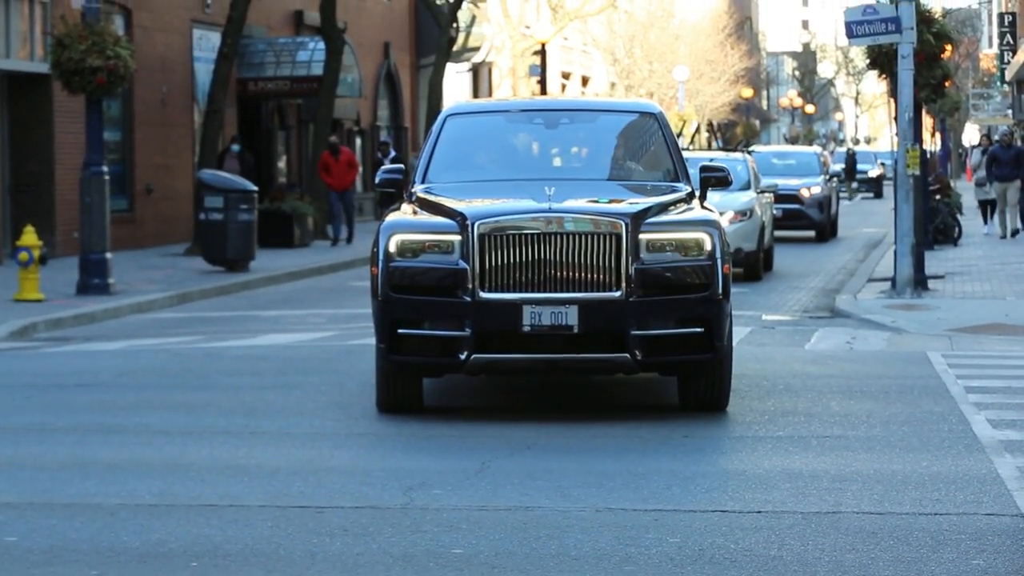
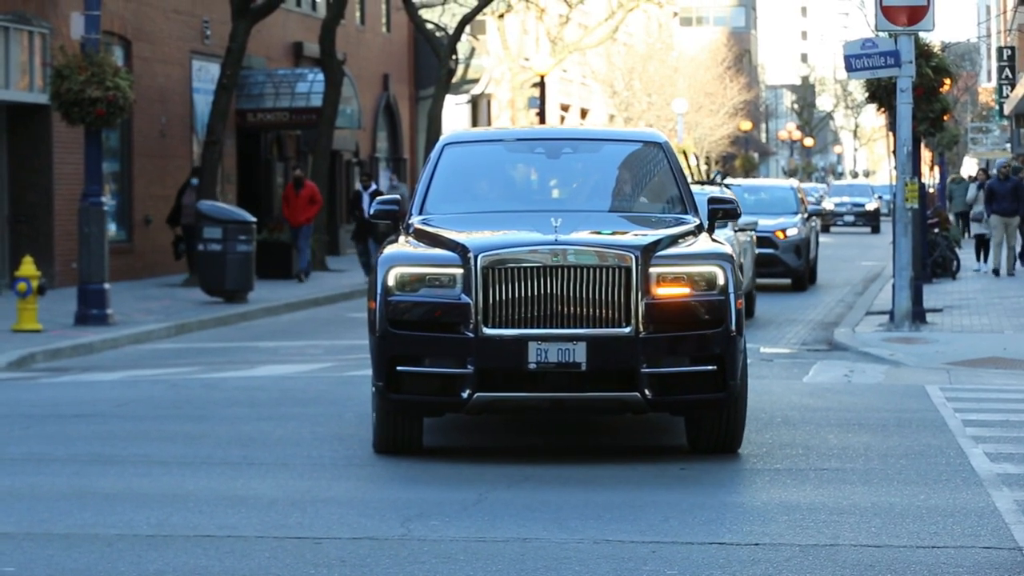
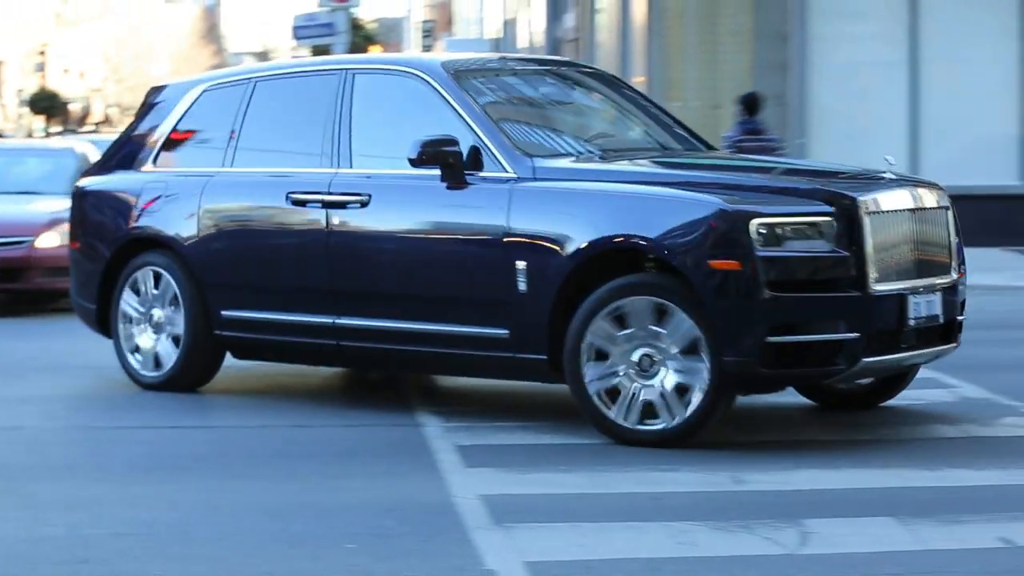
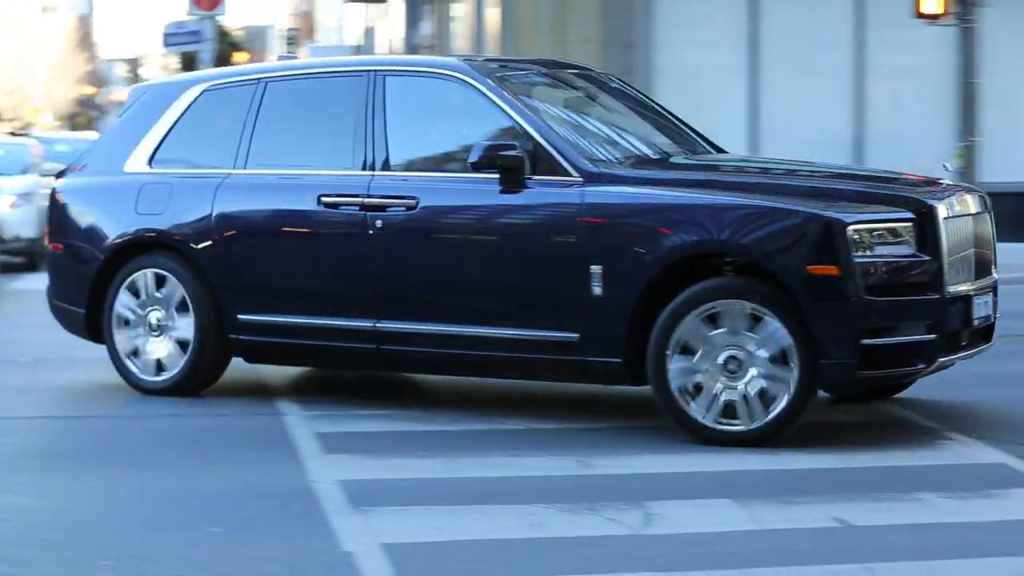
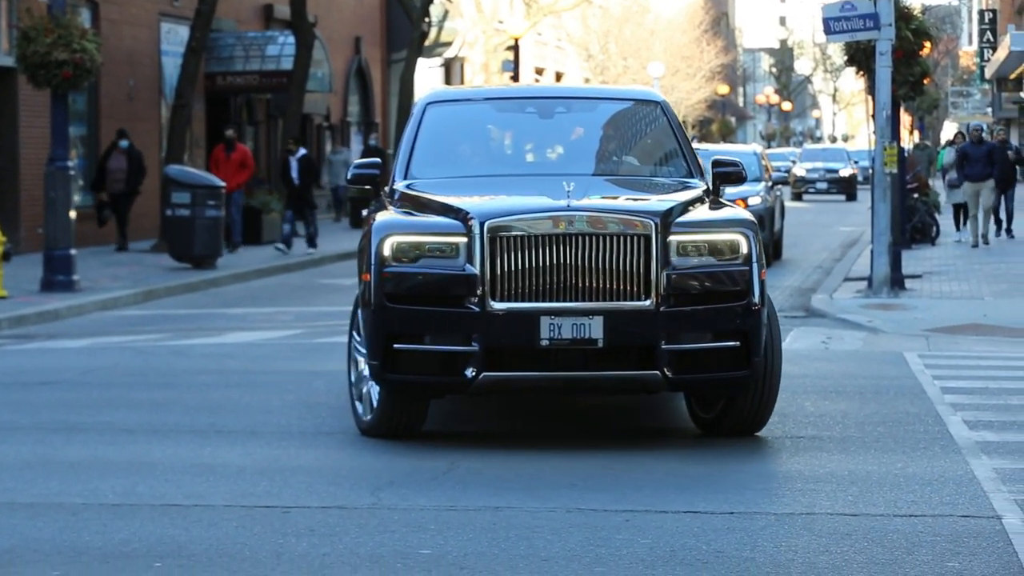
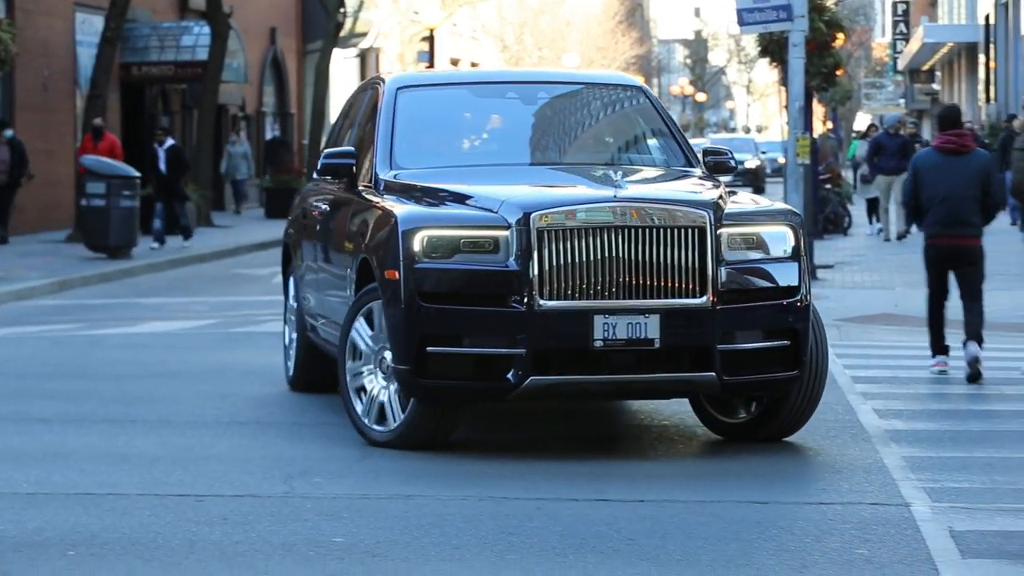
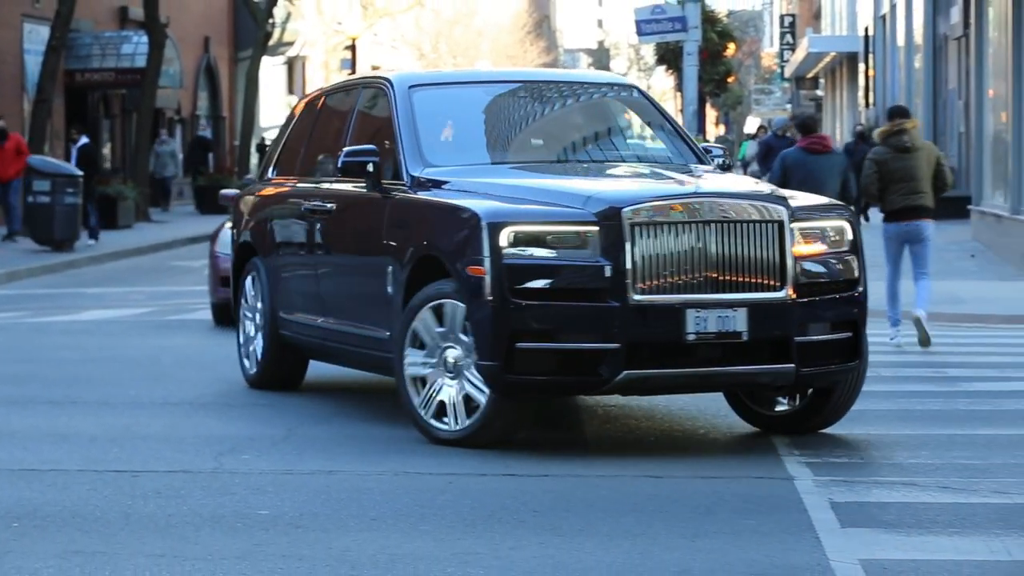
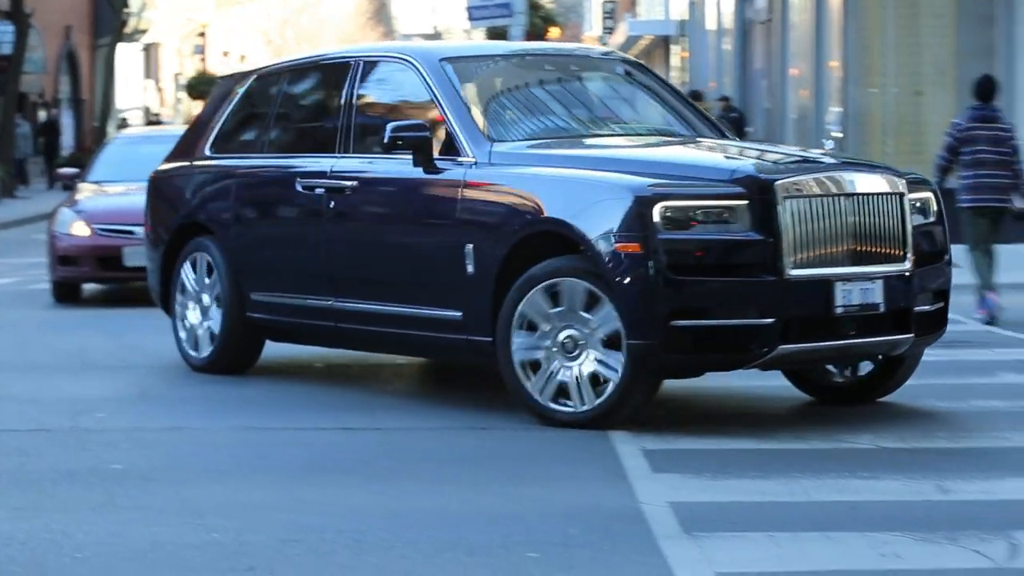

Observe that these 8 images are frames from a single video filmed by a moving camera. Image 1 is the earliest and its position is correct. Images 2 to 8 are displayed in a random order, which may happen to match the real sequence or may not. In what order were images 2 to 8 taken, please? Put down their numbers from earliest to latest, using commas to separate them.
2, 5, 6, 7, 8, 3, 4
